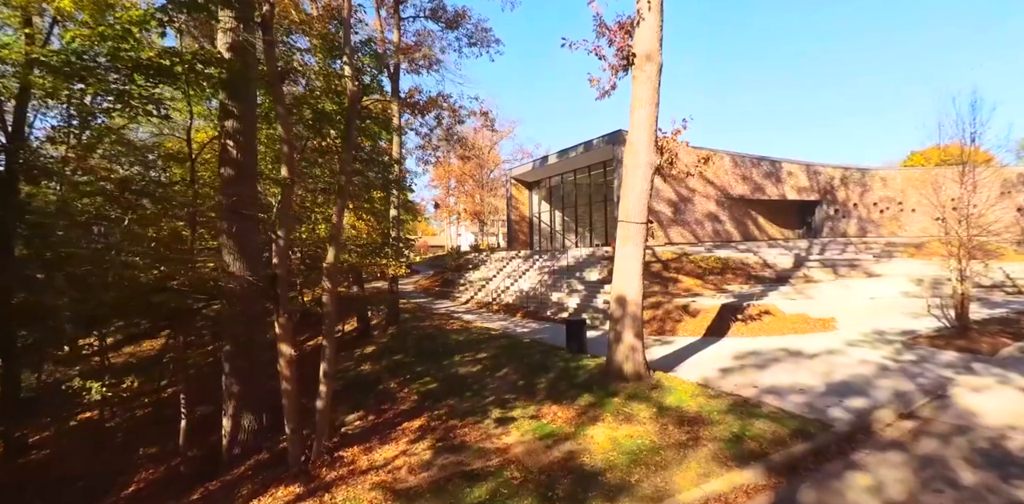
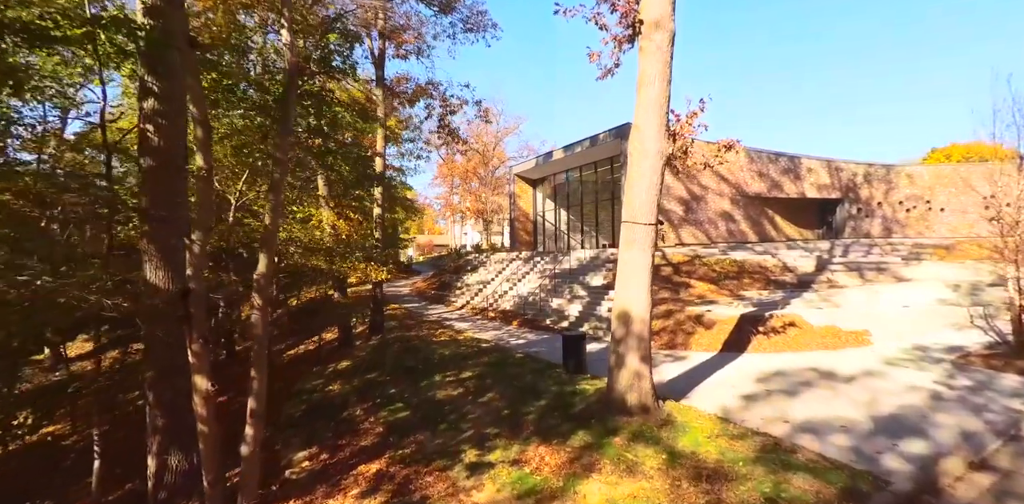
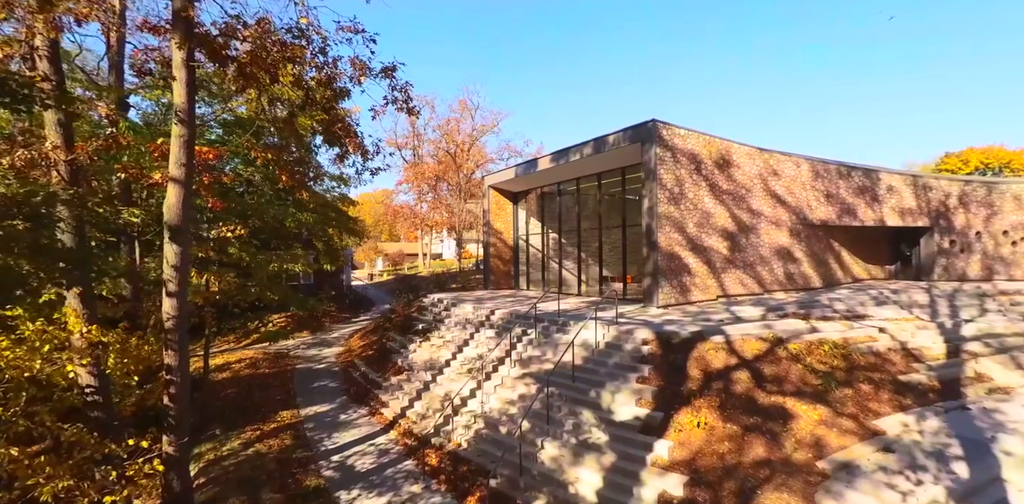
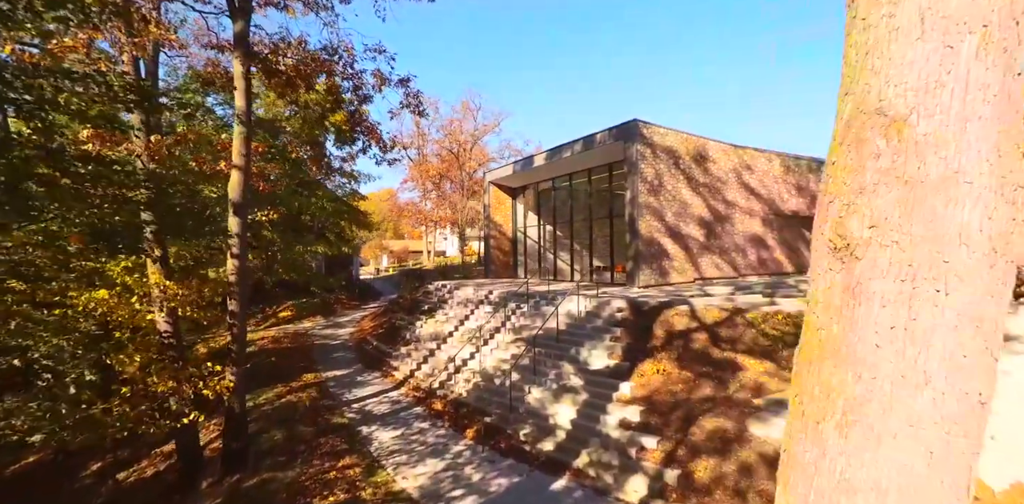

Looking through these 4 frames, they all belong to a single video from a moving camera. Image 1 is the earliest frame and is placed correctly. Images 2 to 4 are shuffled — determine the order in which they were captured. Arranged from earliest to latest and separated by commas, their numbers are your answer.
2, 4, 3
